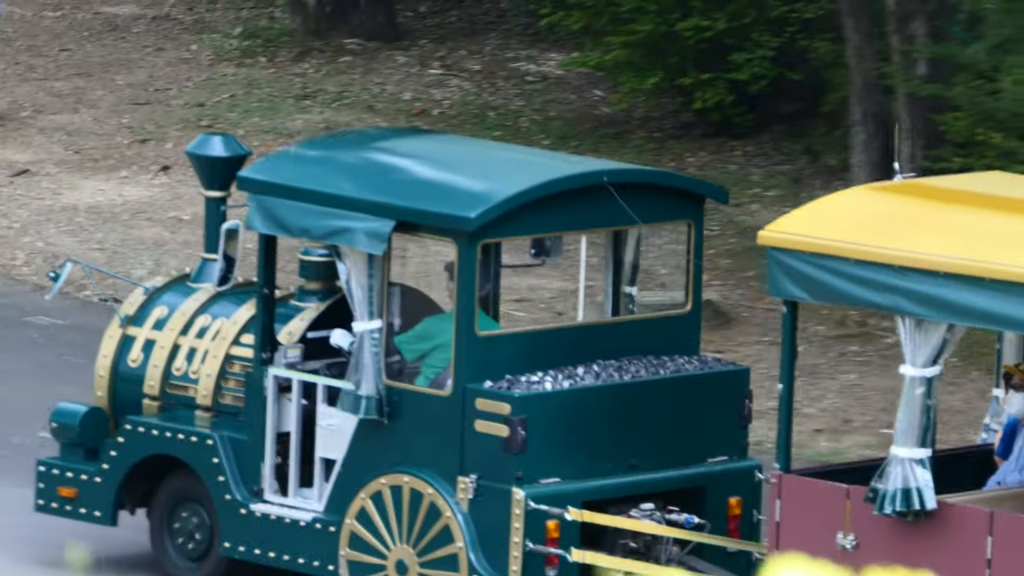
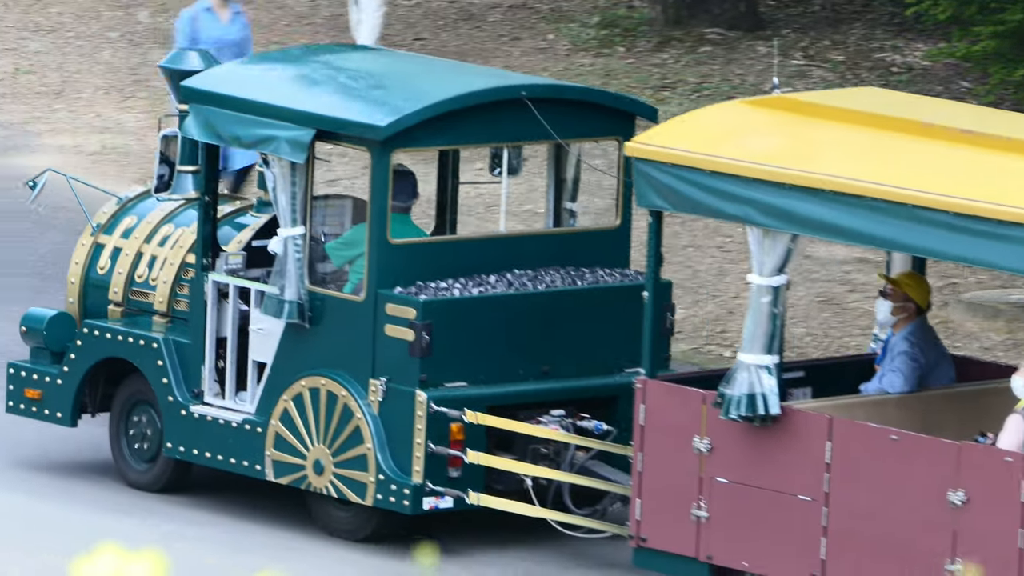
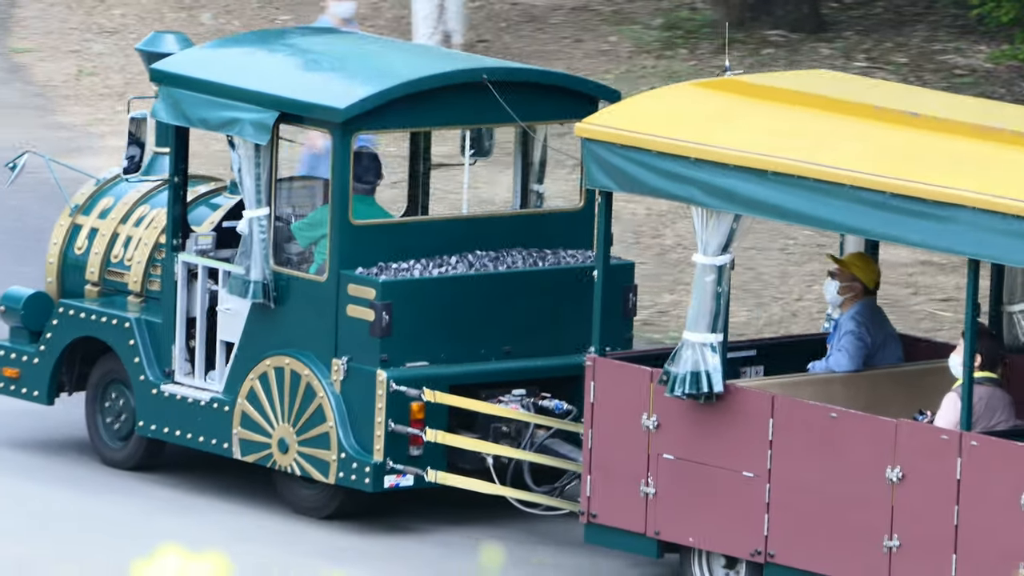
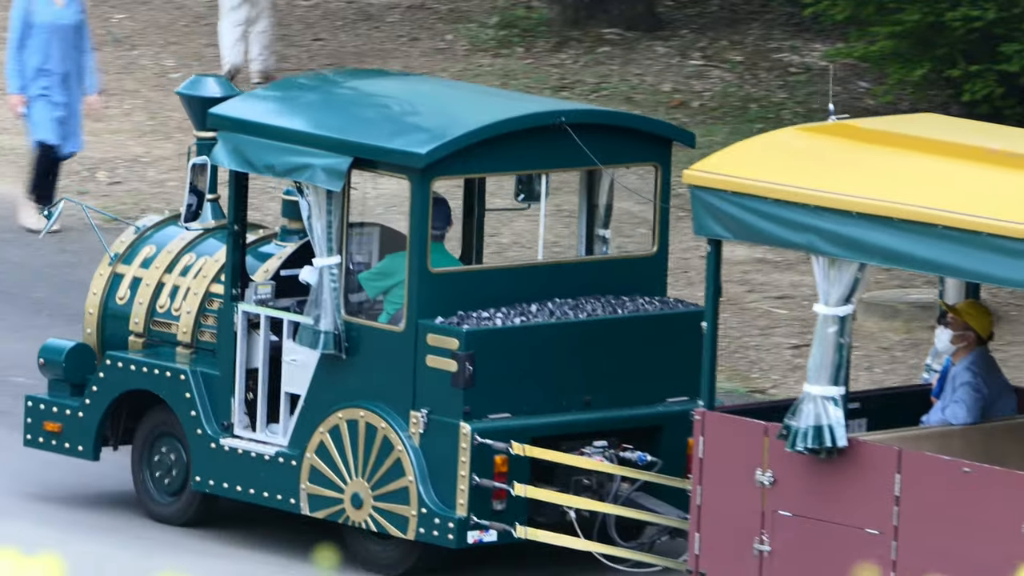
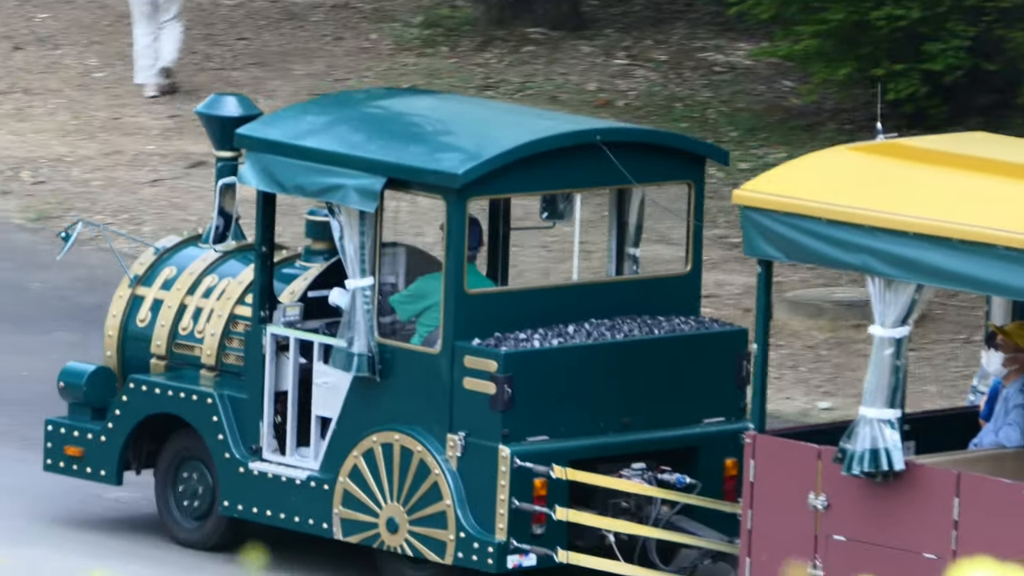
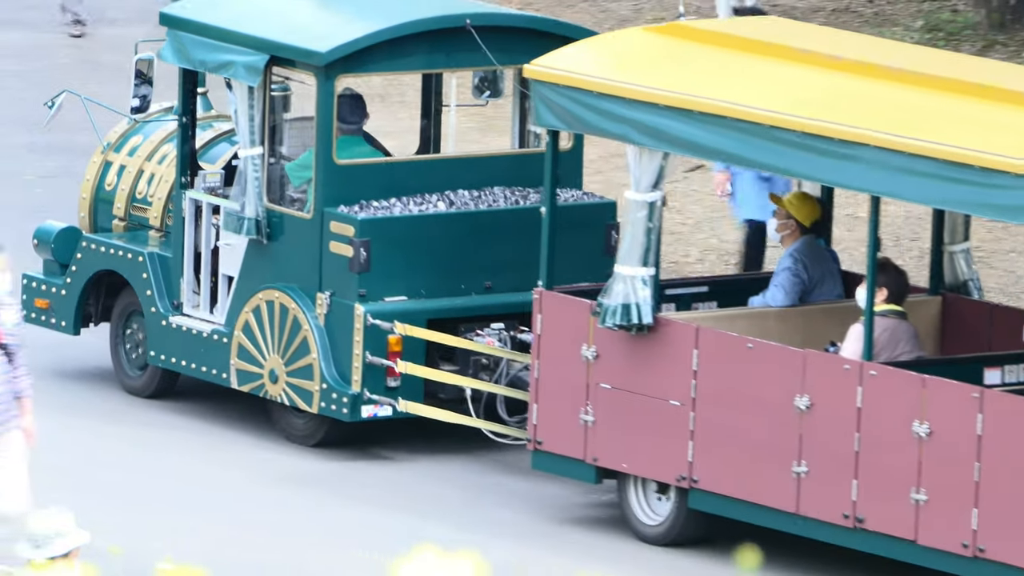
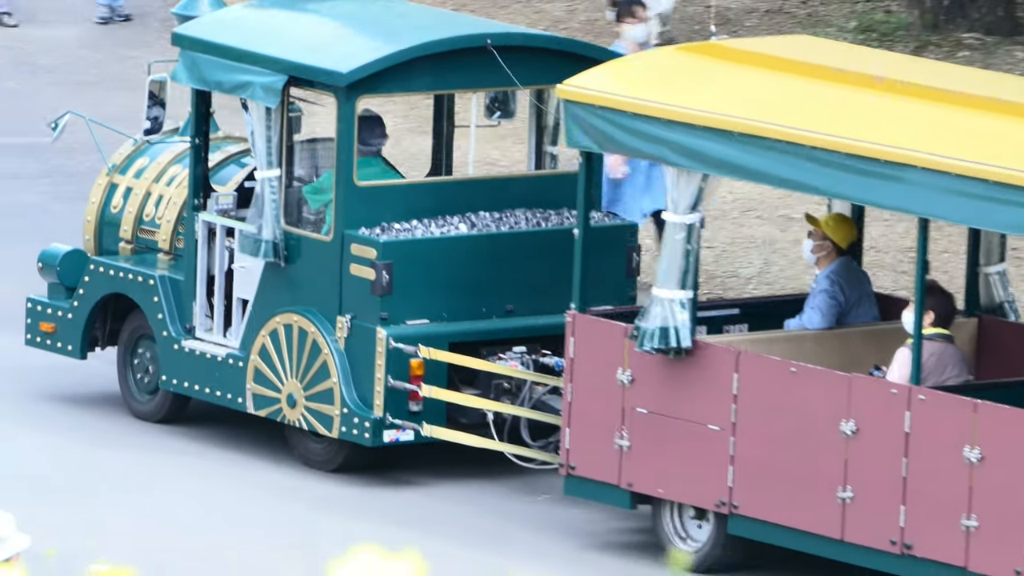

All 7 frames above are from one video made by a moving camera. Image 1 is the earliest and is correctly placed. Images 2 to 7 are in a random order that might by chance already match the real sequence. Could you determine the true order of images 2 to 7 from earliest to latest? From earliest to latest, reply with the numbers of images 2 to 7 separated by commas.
5, 4, 2, 3, 7, 6
